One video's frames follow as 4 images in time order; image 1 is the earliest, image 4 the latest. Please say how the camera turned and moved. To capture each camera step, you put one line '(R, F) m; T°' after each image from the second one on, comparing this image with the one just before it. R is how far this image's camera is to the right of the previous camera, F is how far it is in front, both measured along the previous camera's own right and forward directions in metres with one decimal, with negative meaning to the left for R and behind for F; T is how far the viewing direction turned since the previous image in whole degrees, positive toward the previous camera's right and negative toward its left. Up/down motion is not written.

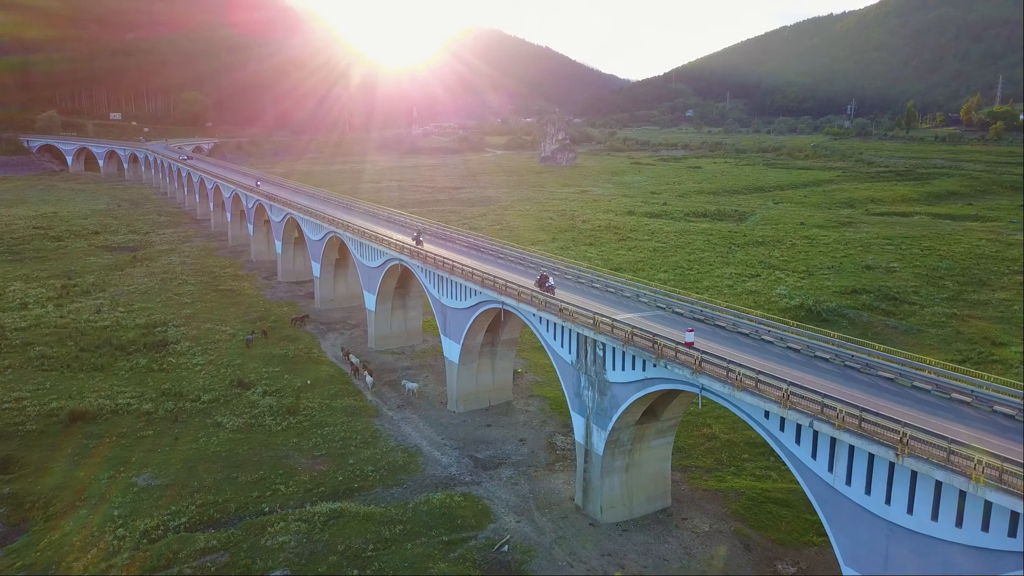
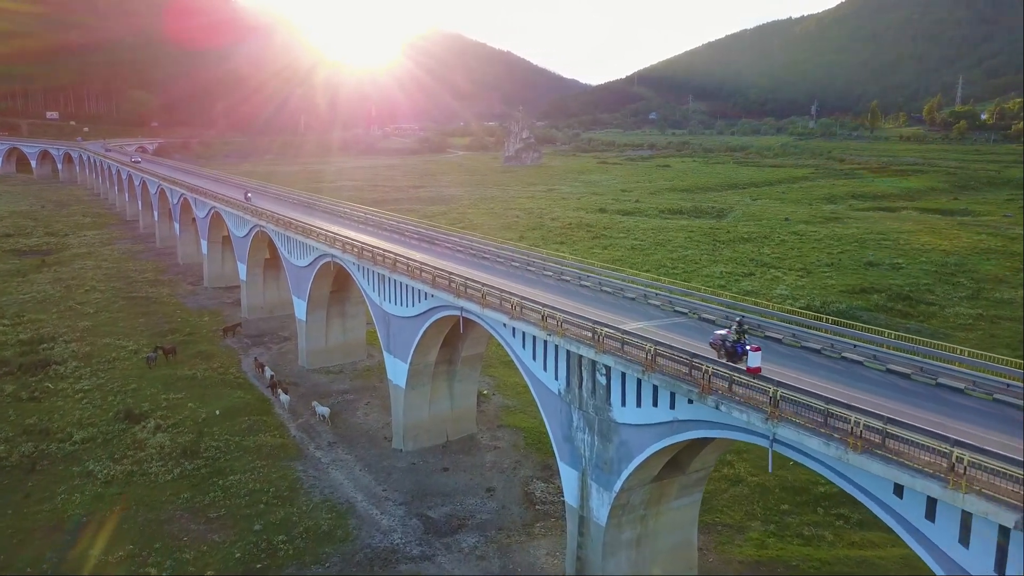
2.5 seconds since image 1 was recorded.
(+0.1, +8.0) m; +2°
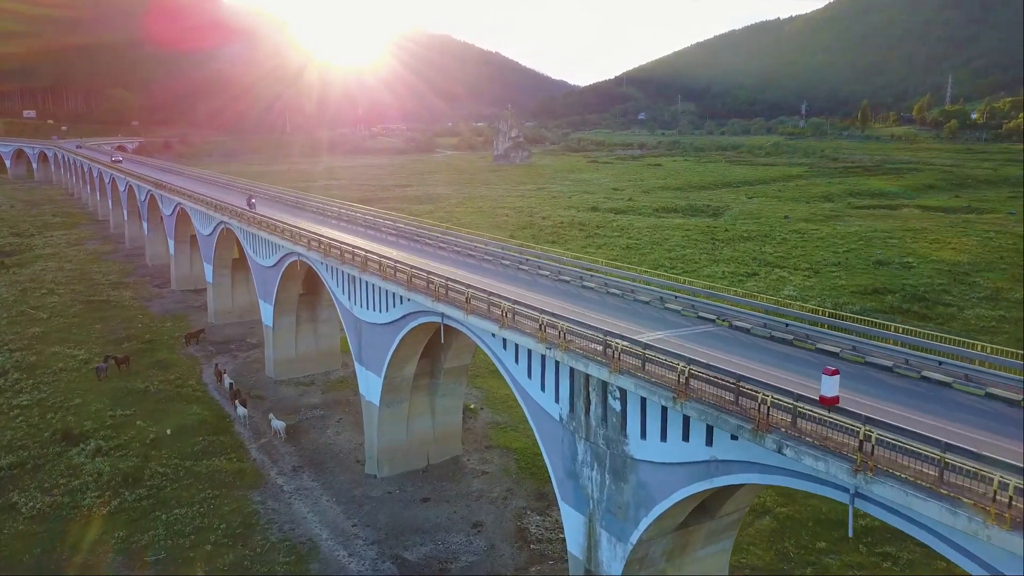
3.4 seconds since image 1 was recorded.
(0.0, +3.5) m; +1°
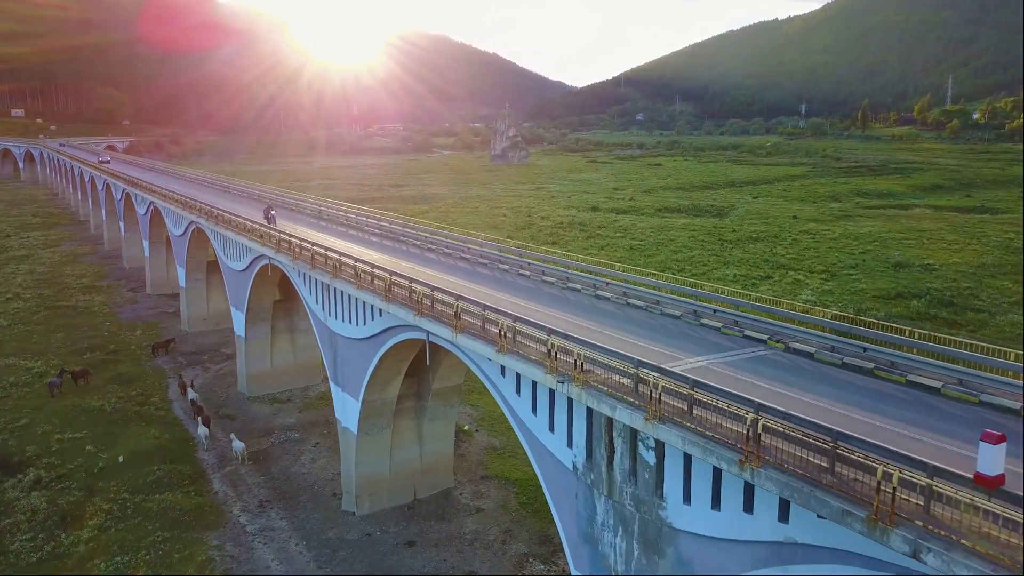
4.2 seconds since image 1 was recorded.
(0.0, +3.3) m; 0°
